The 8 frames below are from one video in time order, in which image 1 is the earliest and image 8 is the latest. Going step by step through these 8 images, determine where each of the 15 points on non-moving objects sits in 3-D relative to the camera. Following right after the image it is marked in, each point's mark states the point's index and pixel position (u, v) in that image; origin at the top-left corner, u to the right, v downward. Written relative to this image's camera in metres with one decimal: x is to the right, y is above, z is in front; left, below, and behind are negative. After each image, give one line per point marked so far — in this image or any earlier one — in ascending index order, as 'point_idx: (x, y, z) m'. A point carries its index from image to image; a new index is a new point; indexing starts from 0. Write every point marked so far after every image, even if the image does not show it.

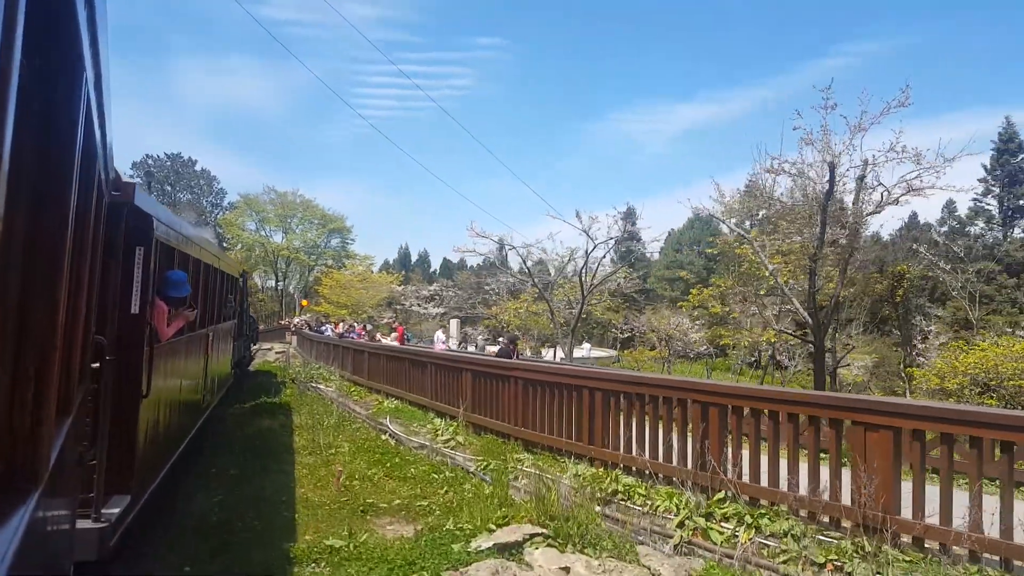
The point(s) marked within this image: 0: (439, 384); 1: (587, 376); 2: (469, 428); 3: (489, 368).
0: (-1.0, -1.3, +10.9) m
1: (+0.7, -0.8, +7.4) m
2: (-0.5, -1.7, +9.7) m
3: (-0.4, -0.9, +9.4) m
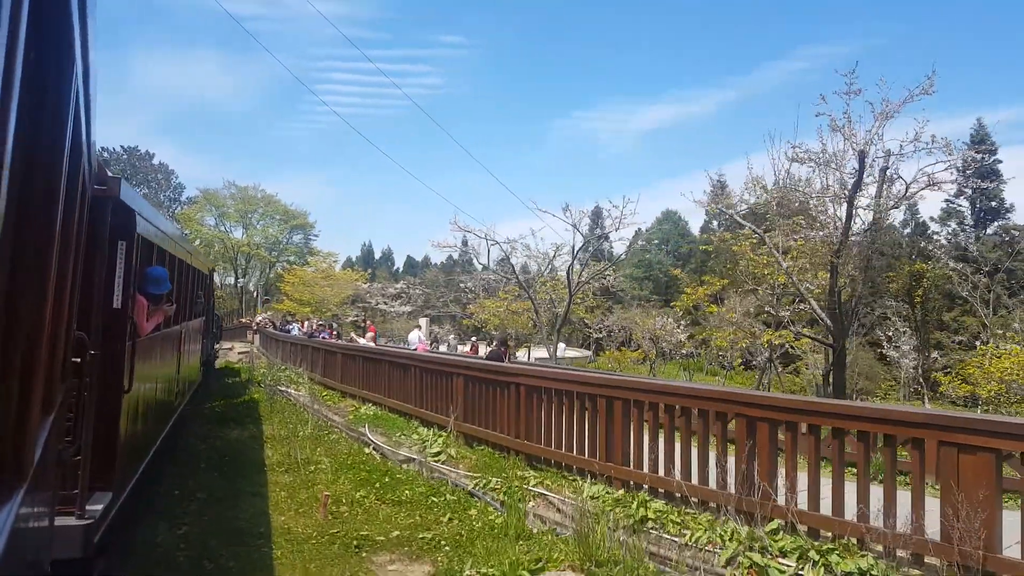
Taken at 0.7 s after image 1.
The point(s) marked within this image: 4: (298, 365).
0: (-1.1, -1.3, +10.0) m
1: (+0.8, -0.8, +6.6) m
2: (-0.6, -1.7, +8.8) m
3: (-0.4, -0.9, +8.5) m
4: (-4.7, -1.7, +17.1) m
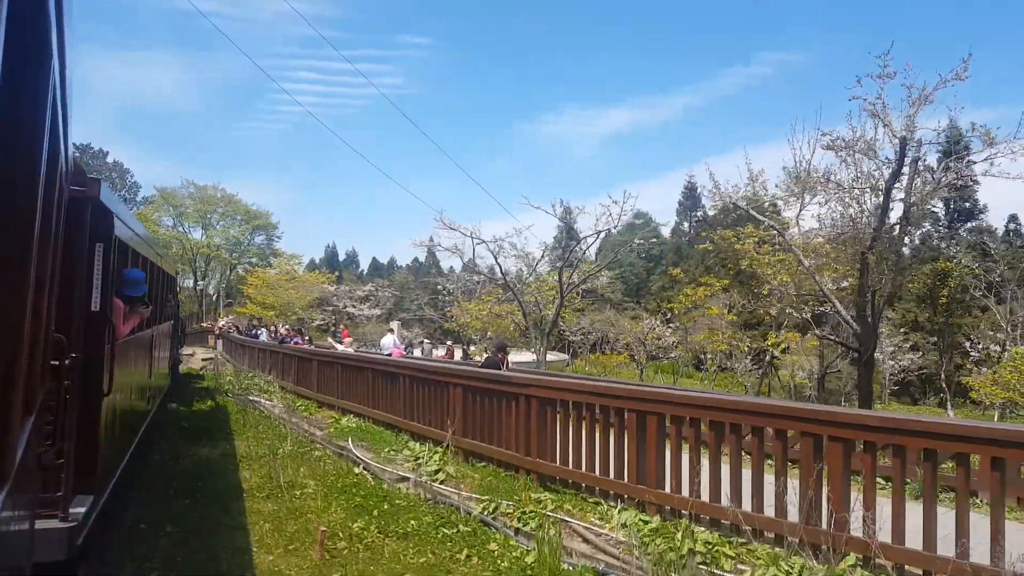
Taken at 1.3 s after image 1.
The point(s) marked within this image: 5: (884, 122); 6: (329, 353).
0: (-1.2, -1.3, +9.1) m
1: (+0.9, -0.8, +5.9) m
2: (-0.5, -1.7, +8.0) m
3: (-0.3, -0.9, +7.7) m
4: (-5.0, -1.8, +16.0) m
5: (+3.6, +1.6, +7.5) m
6: (-2.9, -1.0, +12.2) m
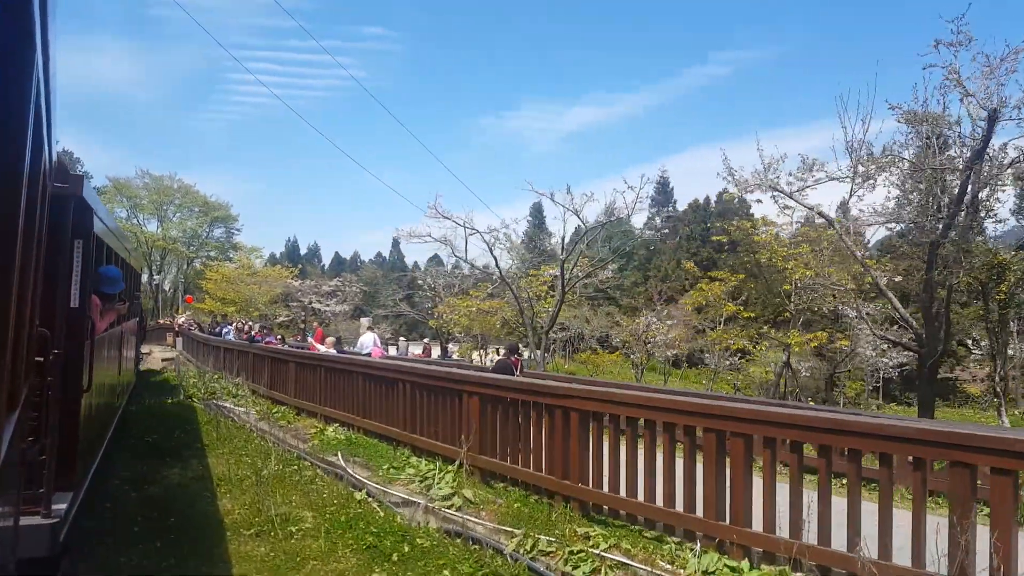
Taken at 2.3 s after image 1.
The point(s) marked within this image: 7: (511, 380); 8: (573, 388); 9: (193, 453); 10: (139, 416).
0: (-1.0, -1.2, +8.0) m
1: (+1.2, -0.8, +4.9) m
2: (-0.3, -1.7, +6.9) m
3: (-0.1, -0.9, +6.6) m
4: (-5.2, -1.6, +14.7) m
5: (+3.8, +1.7, +6.6) m
6: (-2.9, -0.9, +11.0) m
7: (0.0, -0.8, +6.5) m
8: (+0.5, -0.7, +5.8) m
9: (-3.2, -1.6, +7.7) m
10: (-5.2, -1.8, +10.9) m
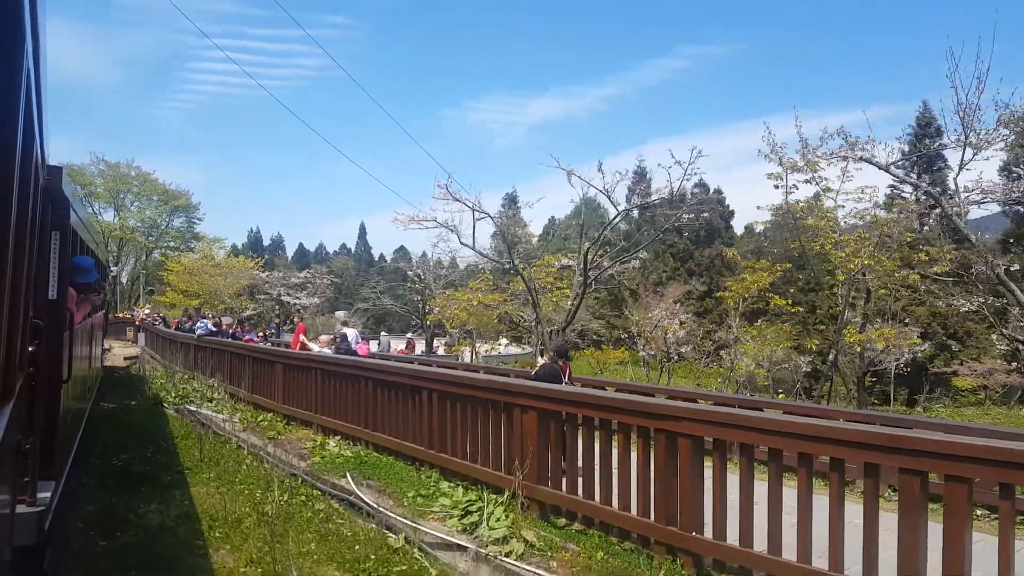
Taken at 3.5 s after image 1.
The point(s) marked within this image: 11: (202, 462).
0: (-0.6, -1.2, +6.7) m
1: (+1.8, -0.7, +3.6) m
2: (+0.1, -1.6, +5.6) m
3: (+0.4, -0.8, +5.3) m
4: (-5.1, -1.5, +13.2) m
5: (+4.3, +1.7, +5.5) m
6: (-2.6, -0.8, +9.5) m
7: (+0.4, -0.7, +5.2) m
8: (+1.0, -0.7, +4.5) m
9: (-2.7, -1.6, +6.2) m
10: (-4.9, -1.7, +9.4) m
11: (-2.7, -1.5, +6.9) m
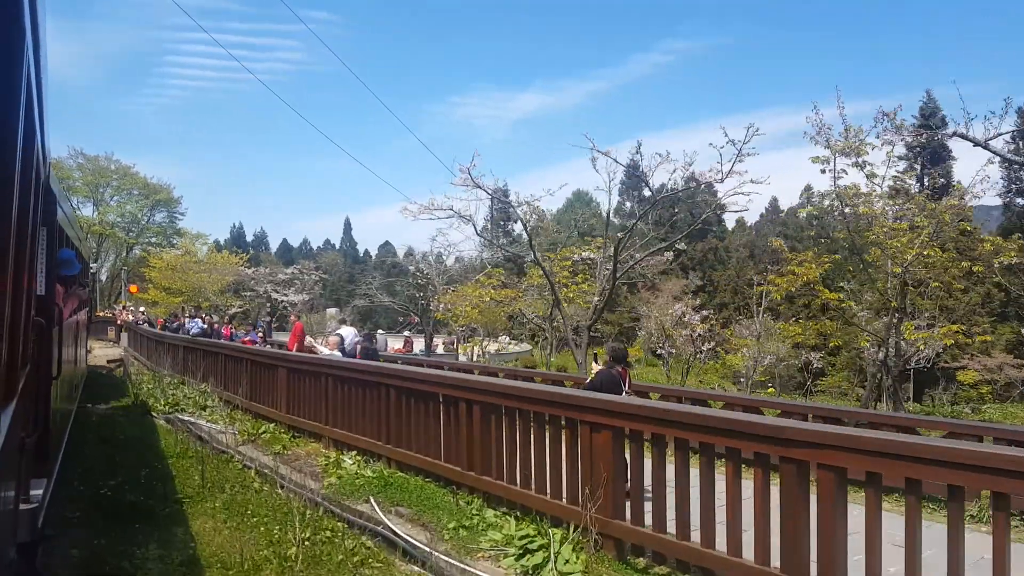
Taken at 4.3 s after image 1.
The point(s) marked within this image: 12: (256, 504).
0: (-0.2, -1.1, +5.8) m
1: (+2.2, -0.7, +2.8) m
2: (+0.6, -1.6, +4.7) m
3: (+0.8, -0.8, +4.4) m
4: (-4.8, -1.4, +12.2) m
5: (+4.7, +1.8, +4.7) m
6: (-2.3, -0.8, +8.6) m
7: (+0.9, -0.7, +4.3) m
8: (+1.4, -0.7, +3.7) m
9: (-2.3, -1.5, +5.3) m
10: (-4.6, -1.6, +8.4) m
11: (-2.3, -1.5, +6.0) m
12: (-1.8, -1.5, +5.6) m
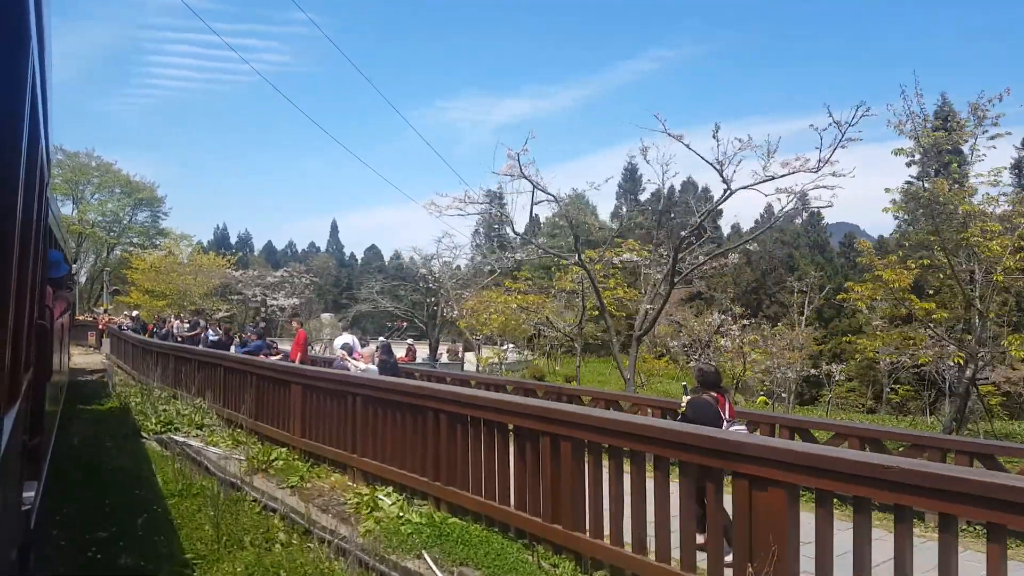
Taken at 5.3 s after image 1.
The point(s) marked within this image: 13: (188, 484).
0: (+0.4, -1.2, +4.6) m
1: (+2.9, -0.7, +1.6) m
2: (+1.2, -1.6, +3.5) m
3: (+1.4, -0.8, +3.3) m
4: (-4.4, -1.5, +10.9) m
5: (+5.3, +1.7, +3.6) m
6: (-1.7, -0.8, +7.4) m
7: (+1.5, -0.7, +3.1) m
8: (+2.0, -0.7, +2.5) m
9: (-1.7, -1.6, +4.1) m
10: (-4.1, -1.7, +7.1) m
11: (-1.8, -1.5, +4.7) m
12: (-1.2, -1.6, +4.4) m
13: (-2.6, -1.6, +6.2) m
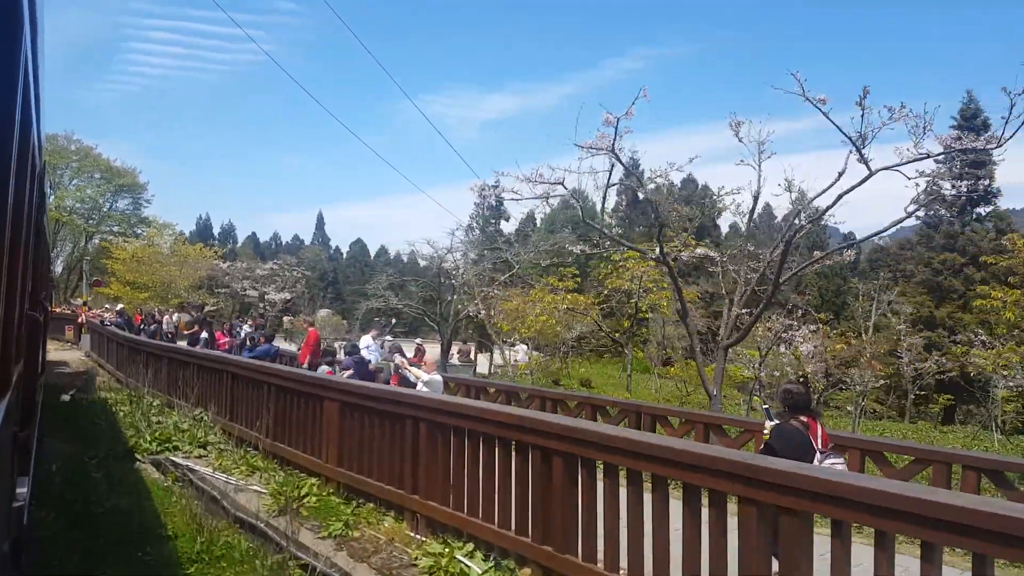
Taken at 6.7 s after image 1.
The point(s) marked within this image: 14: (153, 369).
0: (+1.2, -1.2, +3.2) m
1: (+3.7, -0.8, +0.3) m
2: (+2.0, -1.6, +2.2) m
3: (+2.2, -0.8, +1.9) m
4: (-3.8, -1.4, +9.4) m
5: (+6.2, +1.6, +2.3) m
6: (-1.0, -0.8, +5.9) m
7: (+2.3, -0.7, +1.8) m
8: (+2.9, -0.7, +1.2) m
9: (-0.9, -1.5, +2.6) m
10: (-3.4, -1.6, +5.6) m
11: (-1.0, -1.5, +3.3) m
12: (-0.5, -1.5, +2.9) m
13: (-1.9, -1.5, +4.8) m
14: (-5.2, -1.1, +11.3) m
